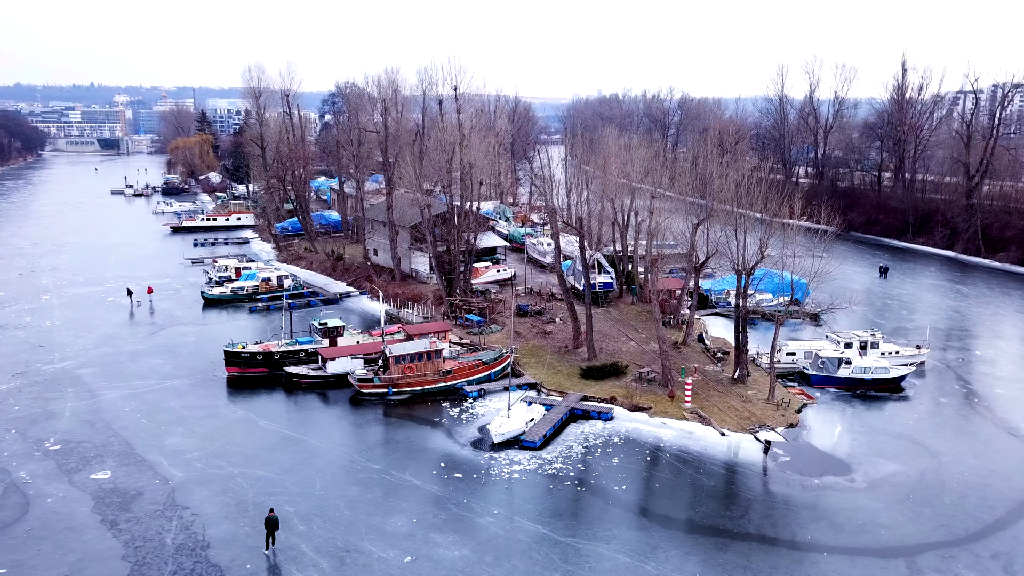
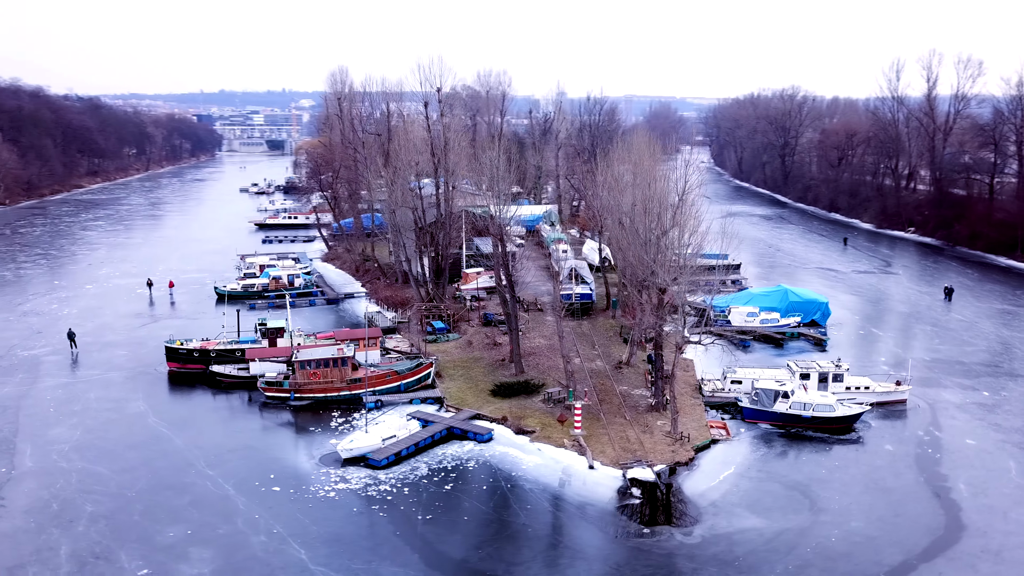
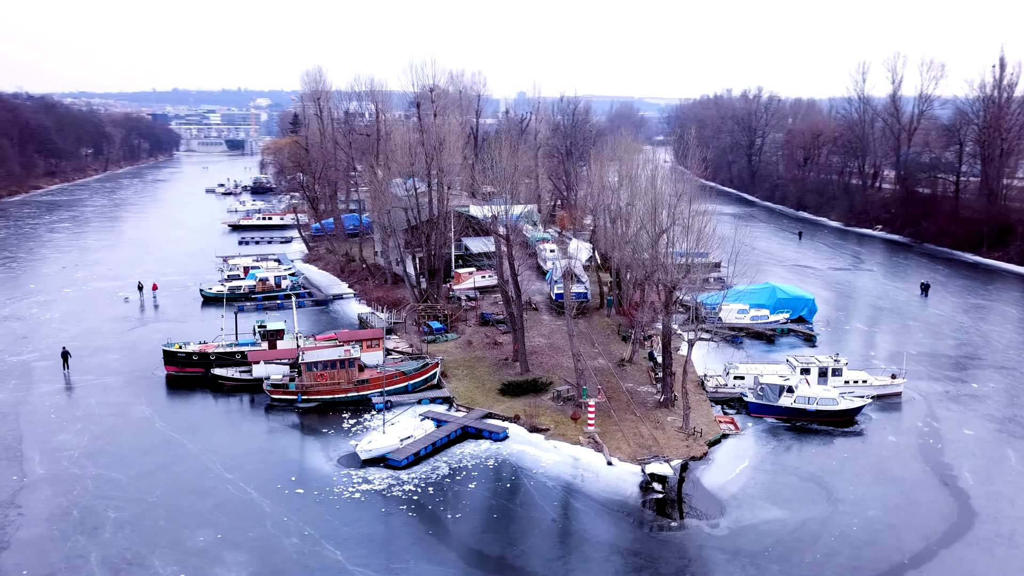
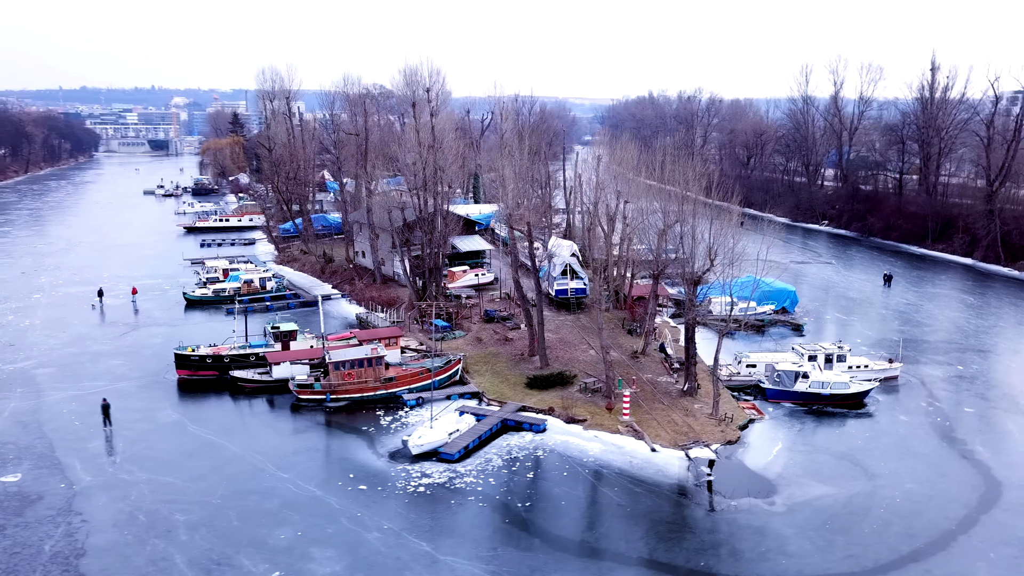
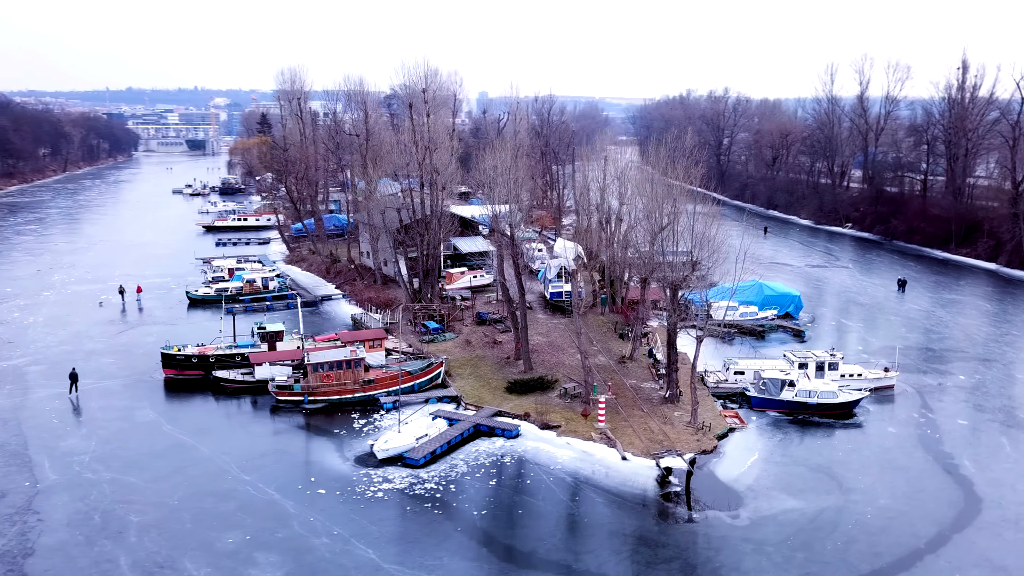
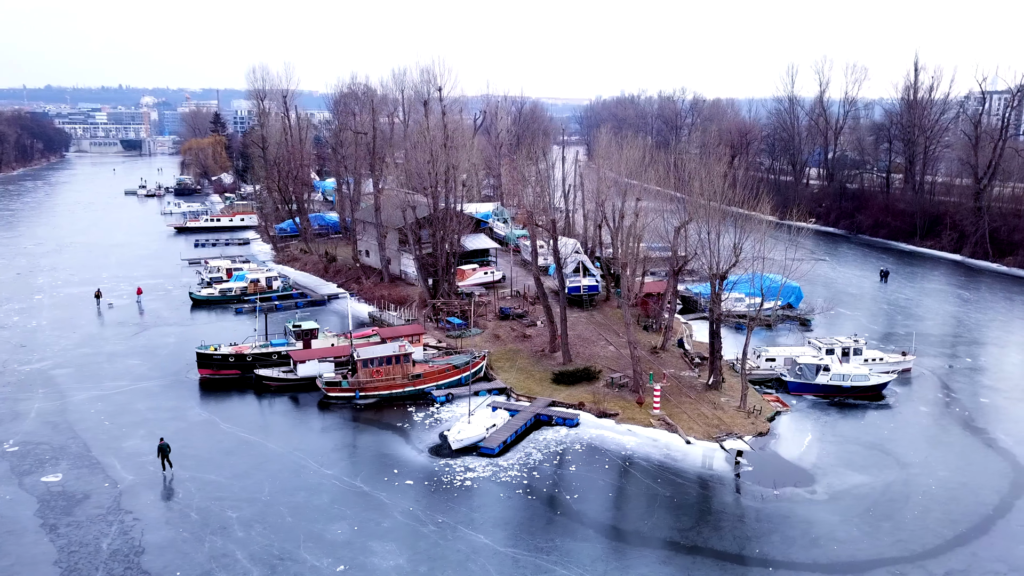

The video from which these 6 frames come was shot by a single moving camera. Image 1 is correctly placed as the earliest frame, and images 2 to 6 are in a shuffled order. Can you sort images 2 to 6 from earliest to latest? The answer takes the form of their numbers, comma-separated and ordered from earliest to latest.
6, 4, 5, 3, 2
